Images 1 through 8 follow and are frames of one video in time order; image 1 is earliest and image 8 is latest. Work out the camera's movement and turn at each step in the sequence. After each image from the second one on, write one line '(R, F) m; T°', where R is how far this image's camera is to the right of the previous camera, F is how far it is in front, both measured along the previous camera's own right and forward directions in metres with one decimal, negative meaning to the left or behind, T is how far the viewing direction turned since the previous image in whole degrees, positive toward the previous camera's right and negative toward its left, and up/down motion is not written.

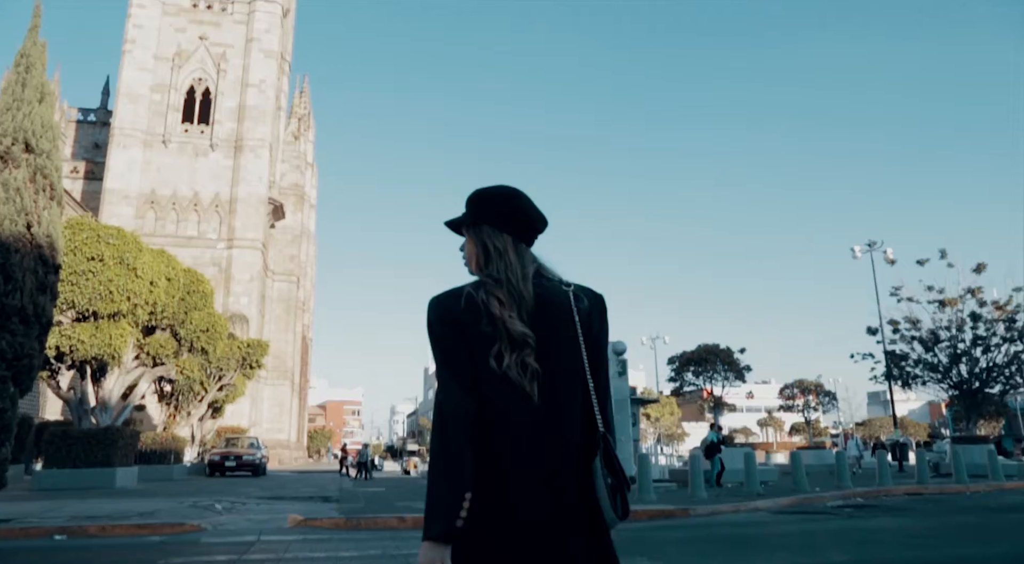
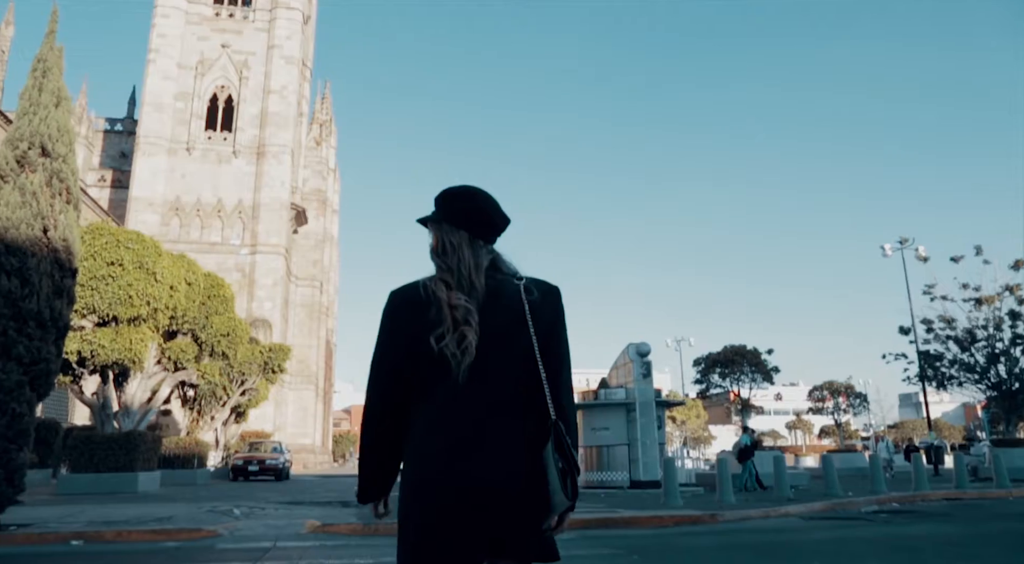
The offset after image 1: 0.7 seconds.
(+0.1, +0.3) m; -2°
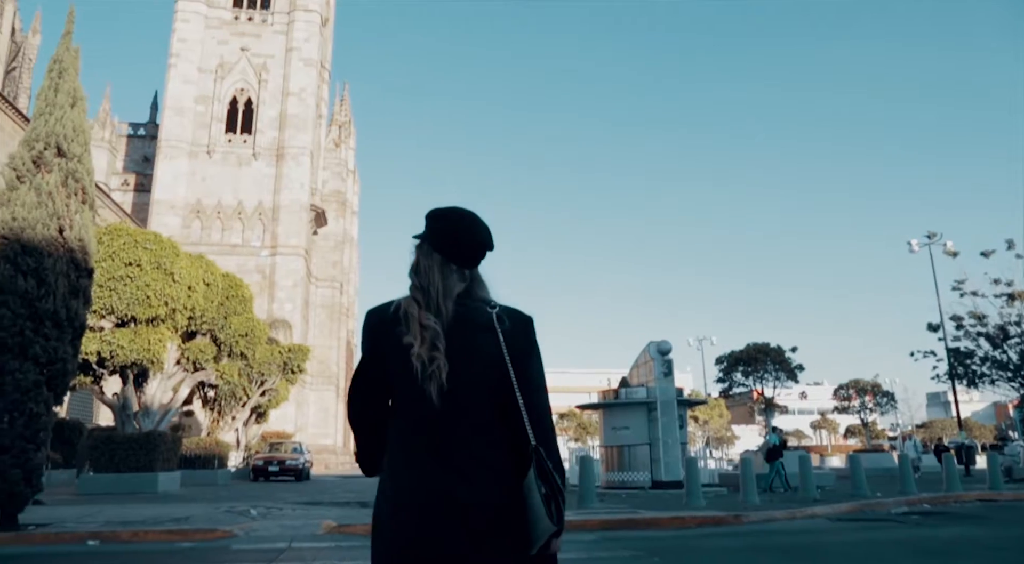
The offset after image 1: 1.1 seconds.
(+0.1, +0.2) m; -2°
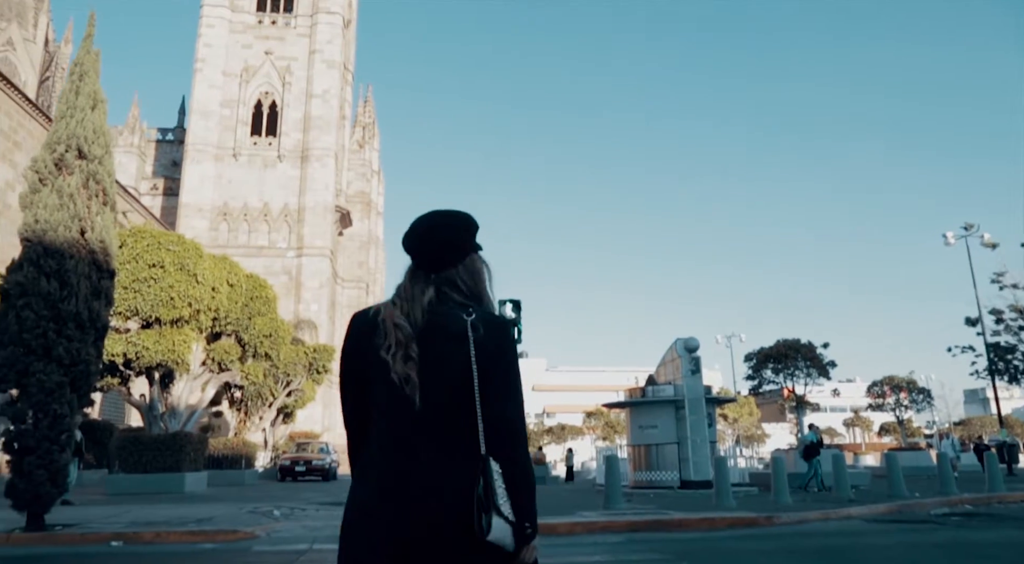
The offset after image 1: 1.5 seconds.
(+0.1, +0.2) m; -2°
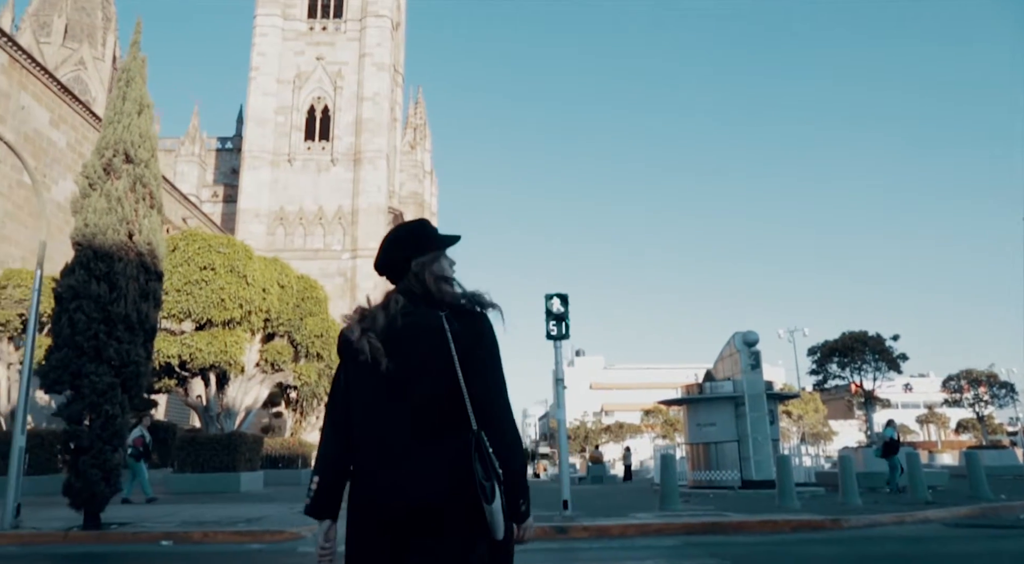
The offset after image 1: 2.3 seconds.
(+0.1, +0.4) m; -4°
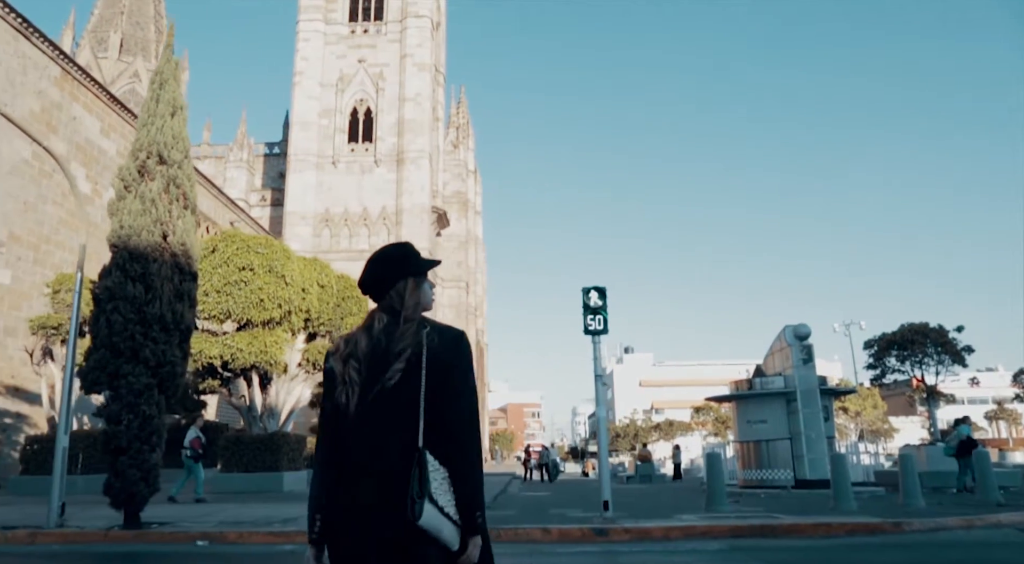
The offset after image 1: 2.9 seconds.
(+0.2, +0.4) m; -4°
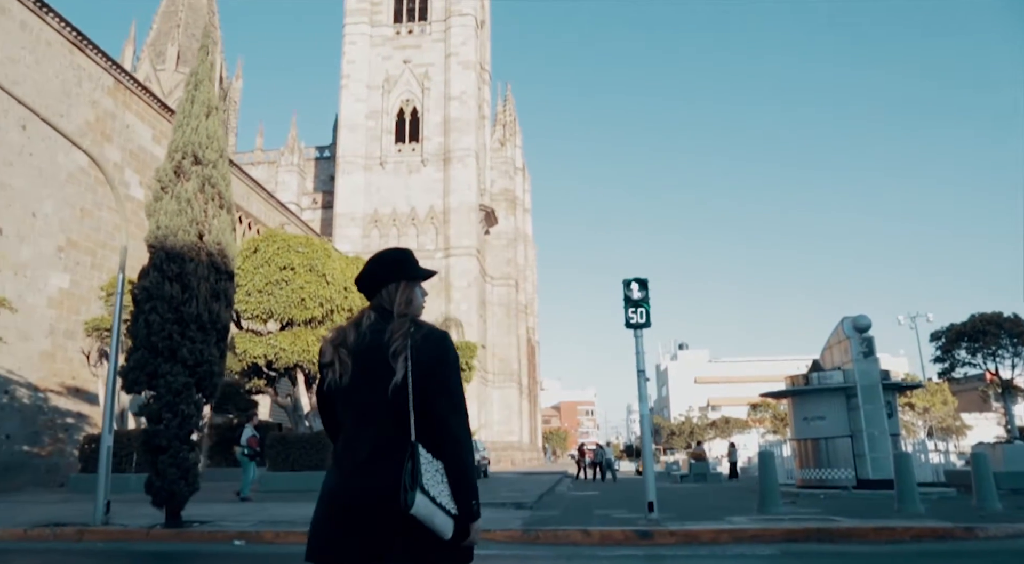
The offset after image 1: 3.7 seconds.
(+0.2, +0.4) m; -4°
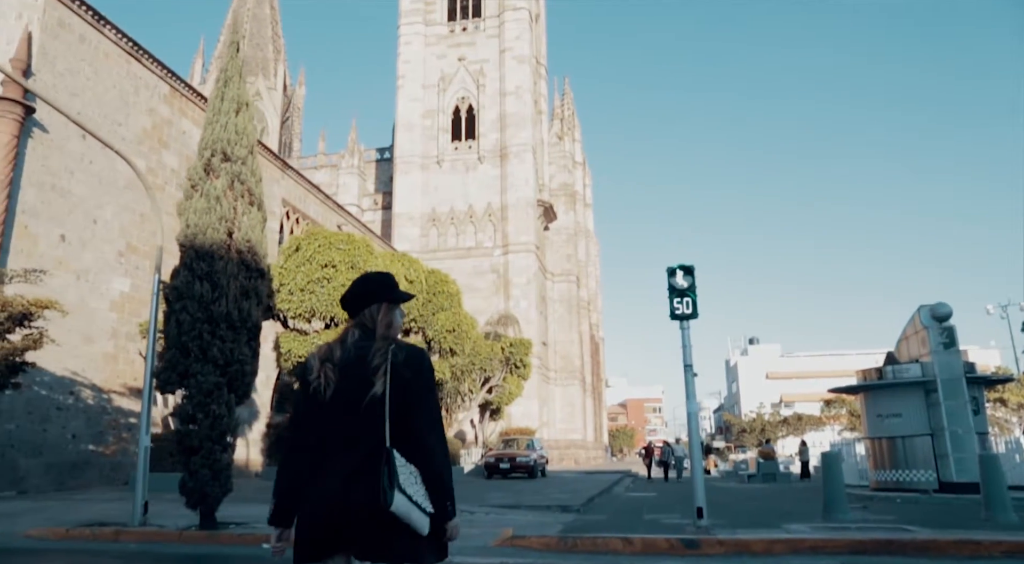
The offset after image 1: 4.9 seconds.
(+0.4, +0.7) m; -5°
